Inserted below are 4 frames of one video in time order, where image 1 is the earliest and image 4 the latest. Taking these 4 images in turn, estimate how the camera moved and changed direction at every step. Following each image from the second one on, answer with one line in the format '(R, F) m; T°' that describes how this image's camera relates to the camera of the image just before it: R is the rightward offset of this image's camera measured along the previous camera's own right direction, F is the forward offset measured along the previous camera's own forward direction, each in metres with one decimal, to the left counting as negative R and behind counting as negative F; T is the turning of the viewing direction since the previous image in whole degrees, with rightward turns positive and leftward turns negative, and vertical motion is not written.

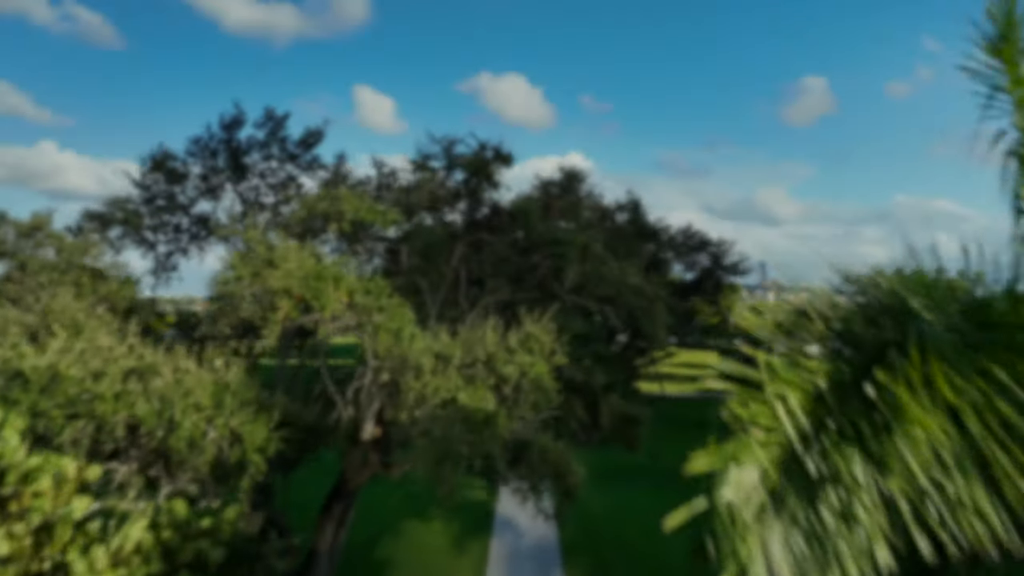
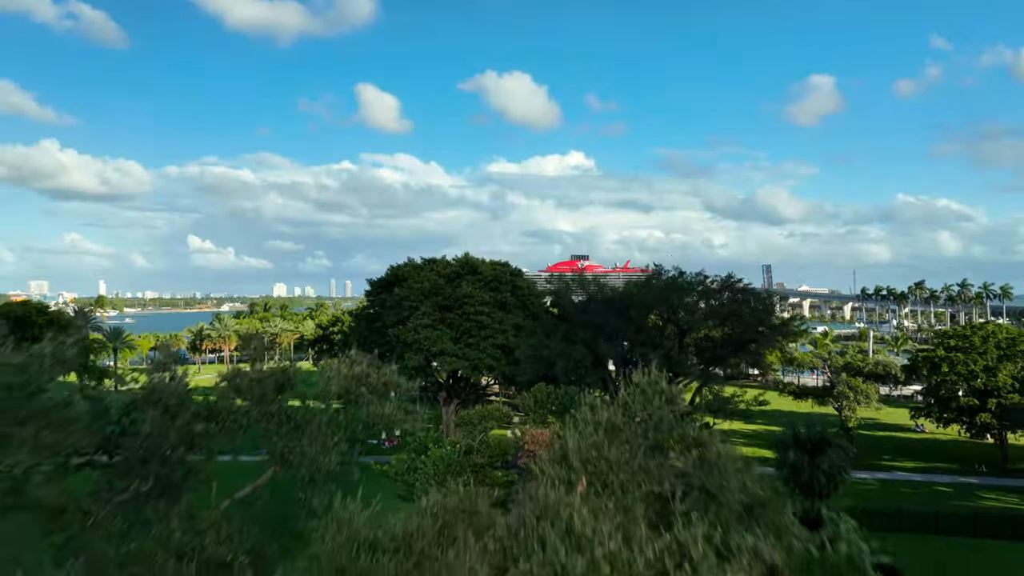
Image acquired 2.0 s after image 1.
(-0.1, +5.3) m; 0°
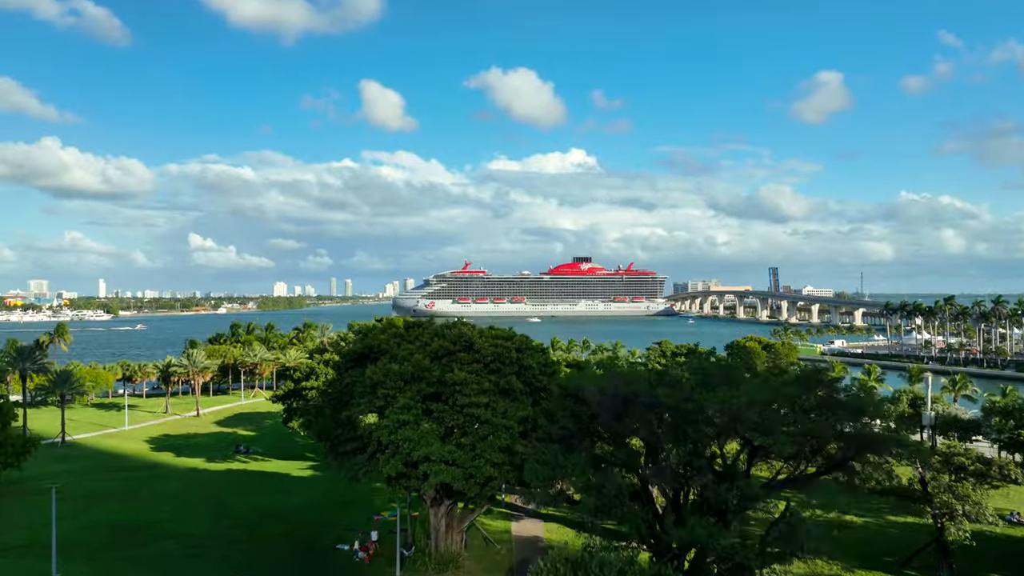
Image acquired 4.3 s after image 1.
(-0.2, +6.8) m; 0°
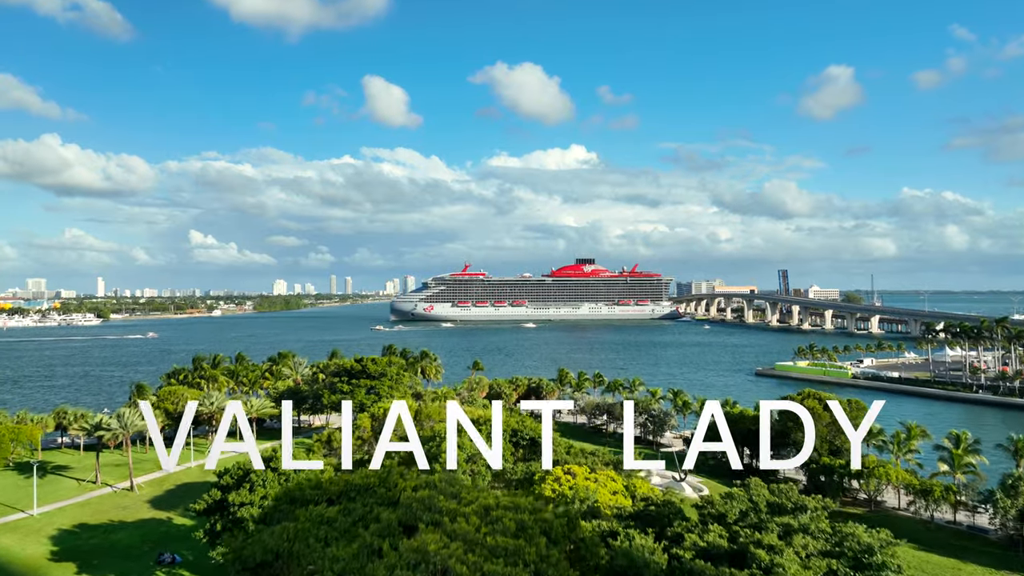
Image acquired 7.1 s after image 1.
(-0.1, +10.5) m; 0°
